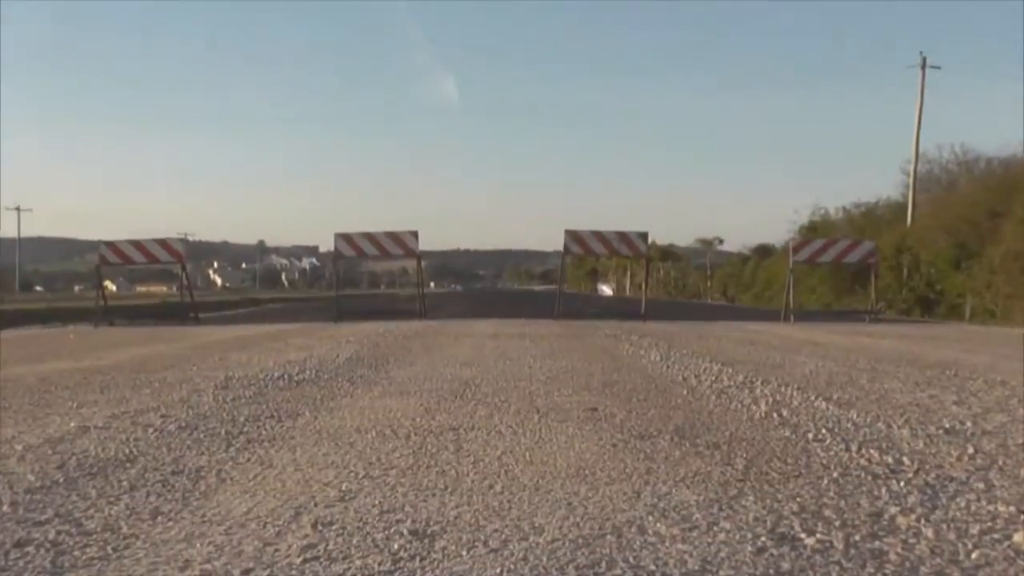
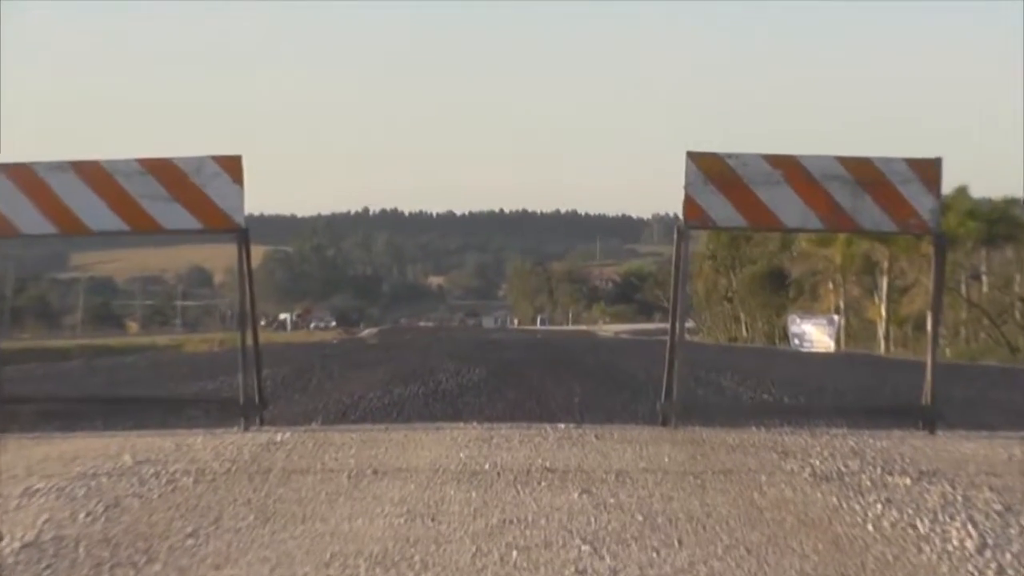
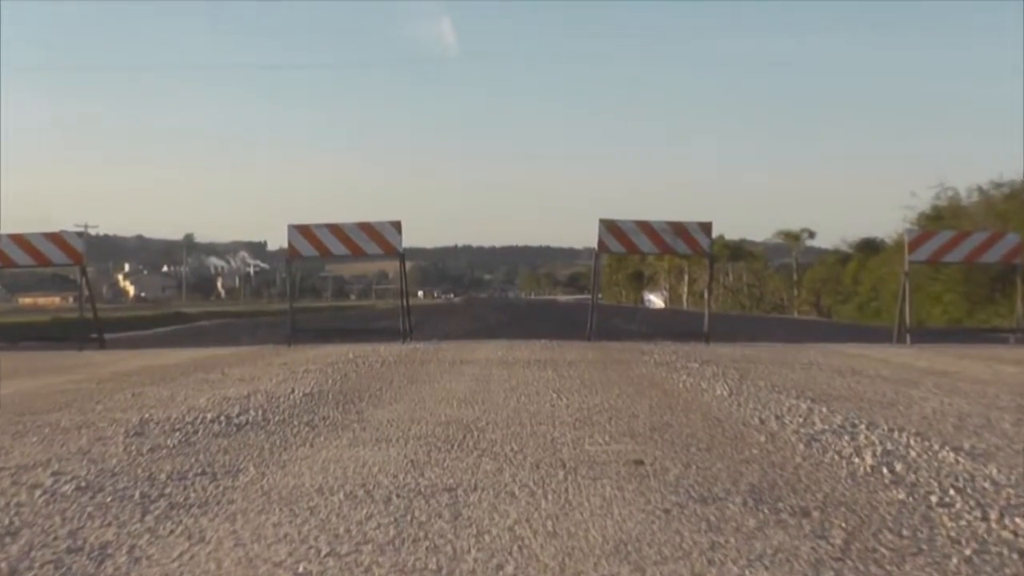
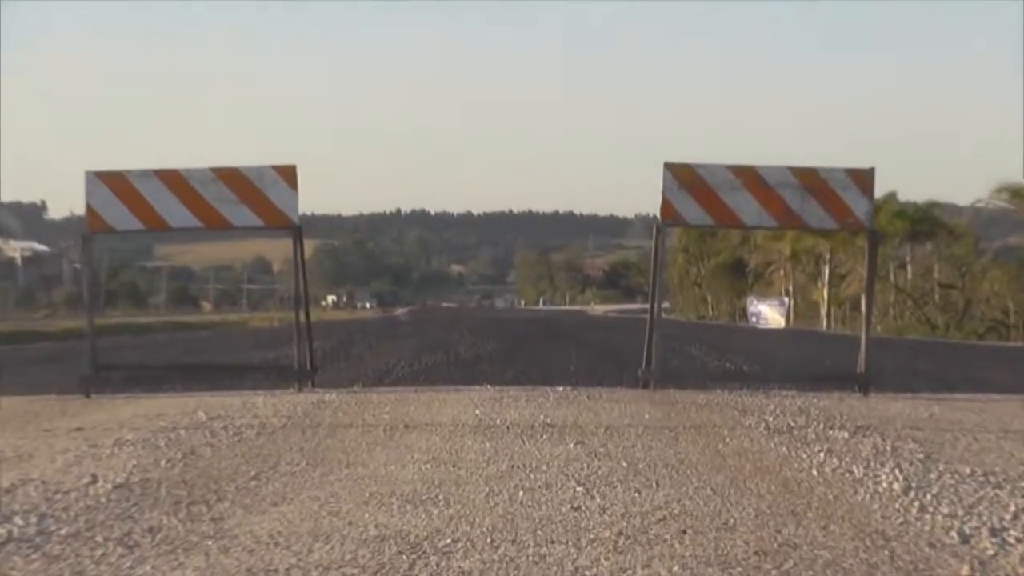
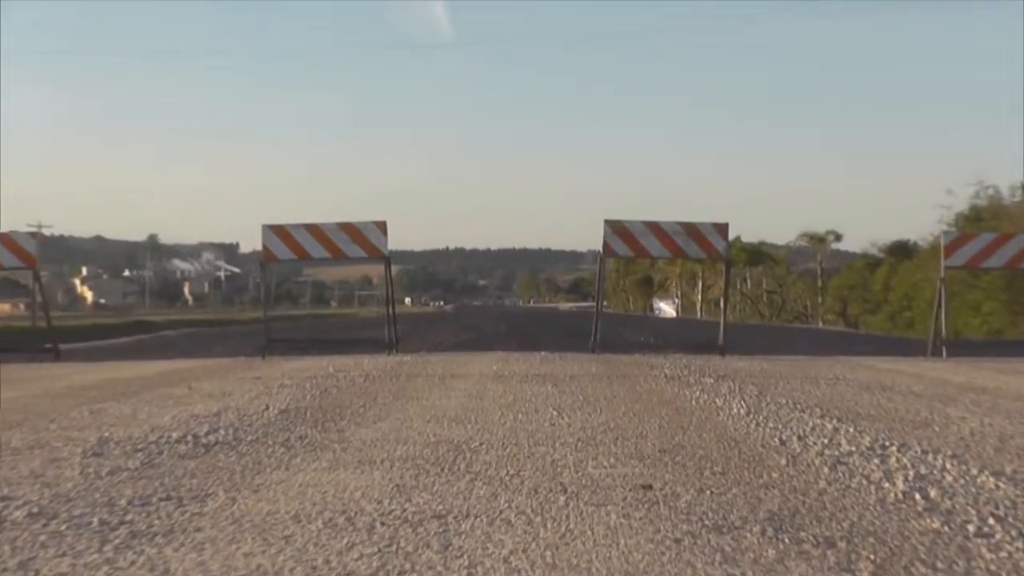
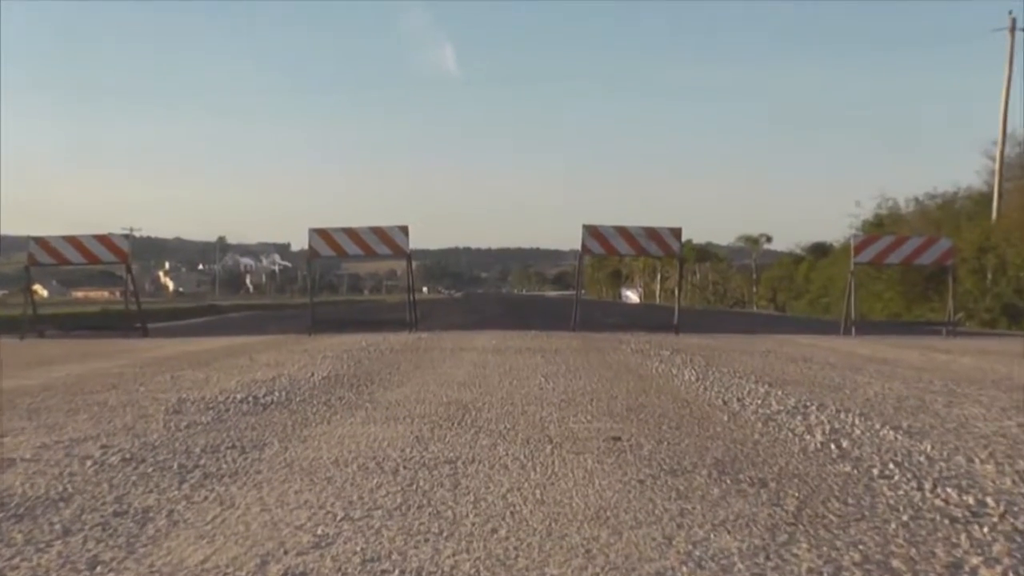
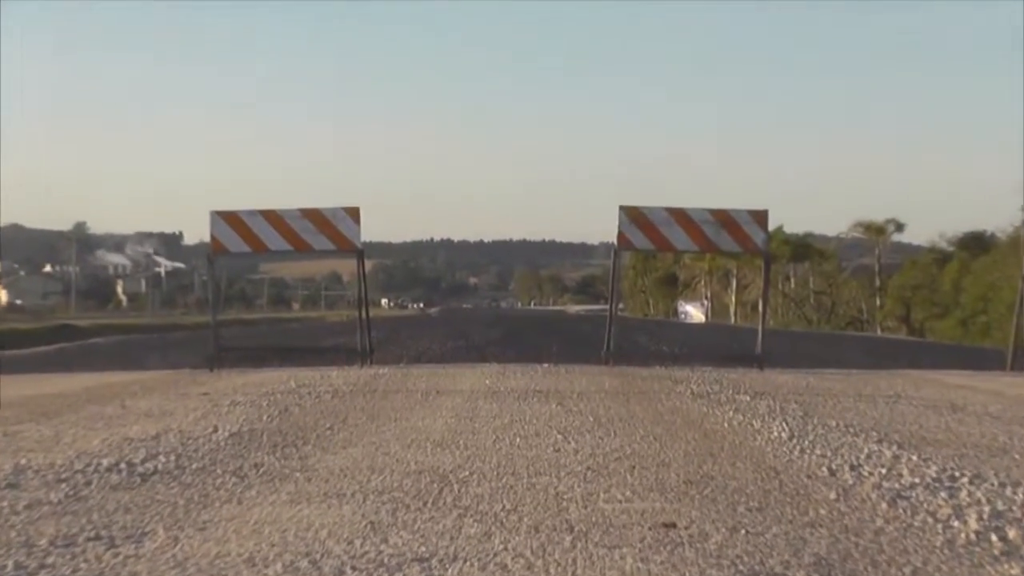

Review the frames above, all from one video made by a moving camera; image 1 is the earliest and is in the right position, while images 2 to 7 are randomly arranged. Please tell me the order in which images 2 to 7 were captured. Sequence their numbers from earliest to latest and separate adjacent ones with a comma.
6, 3, 5, 7, 4, 2
